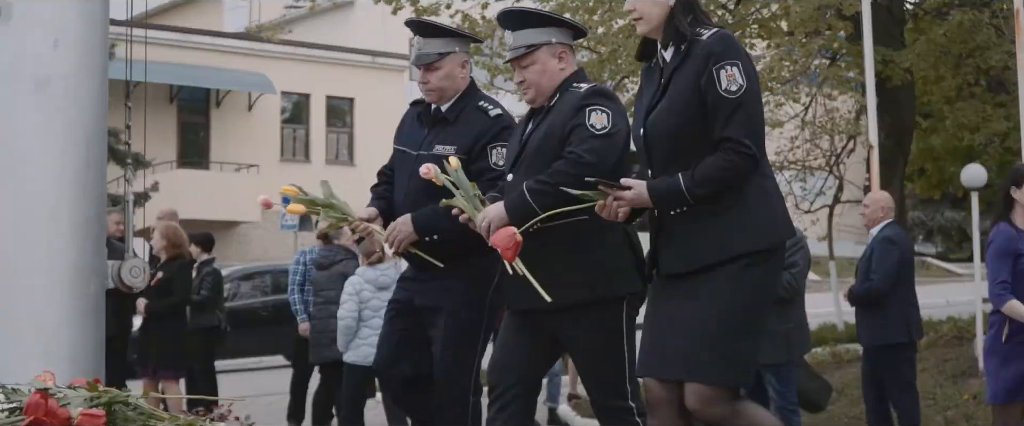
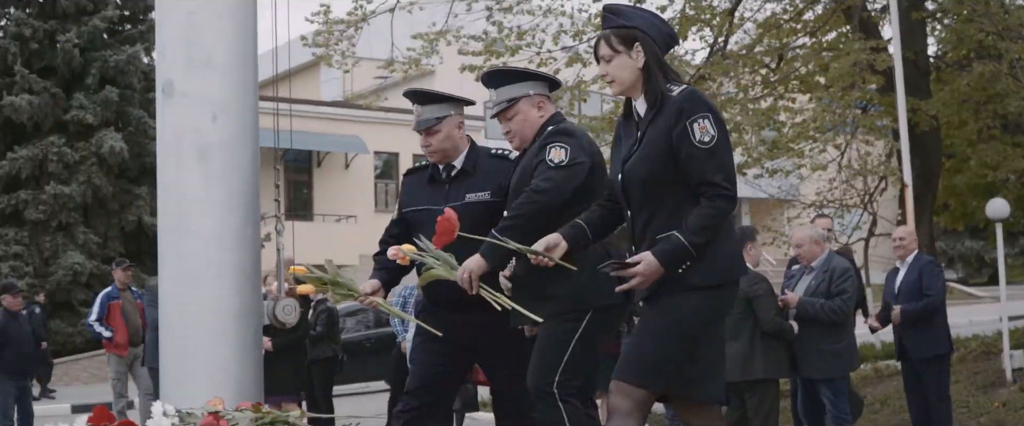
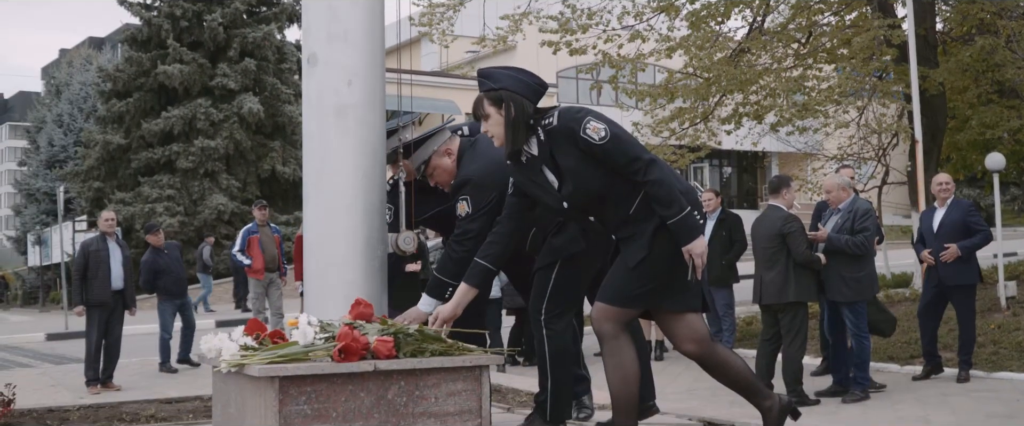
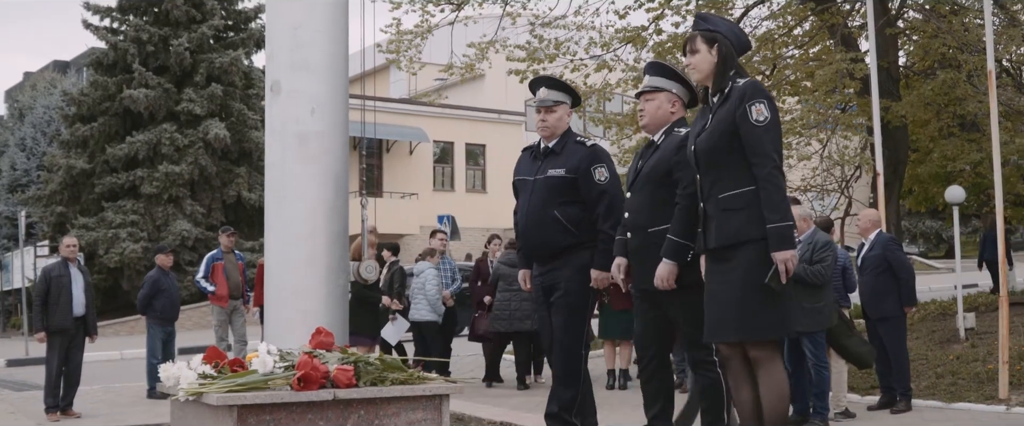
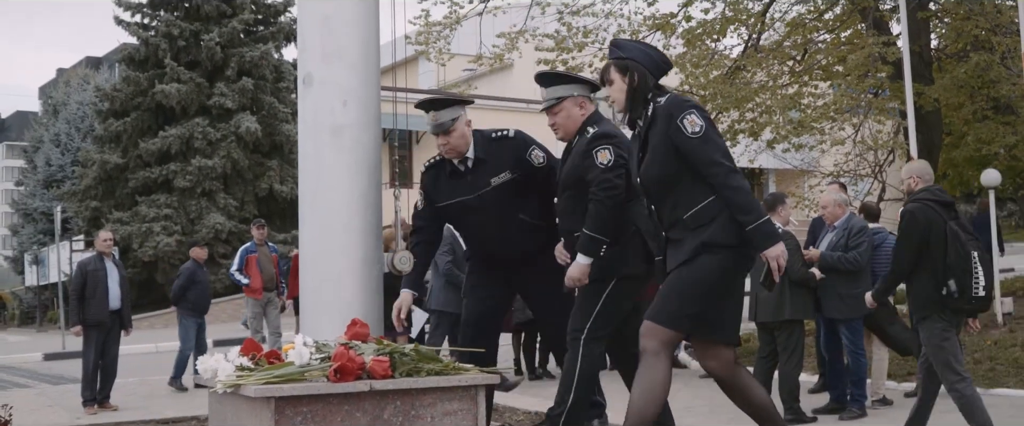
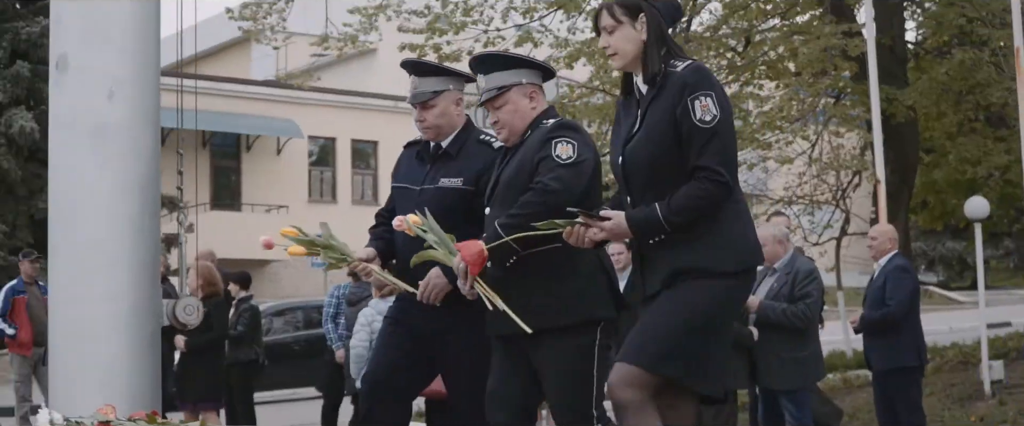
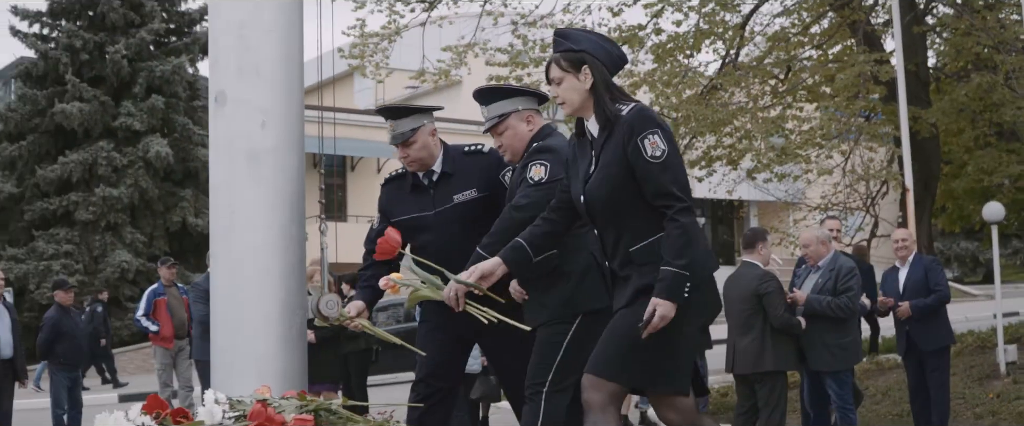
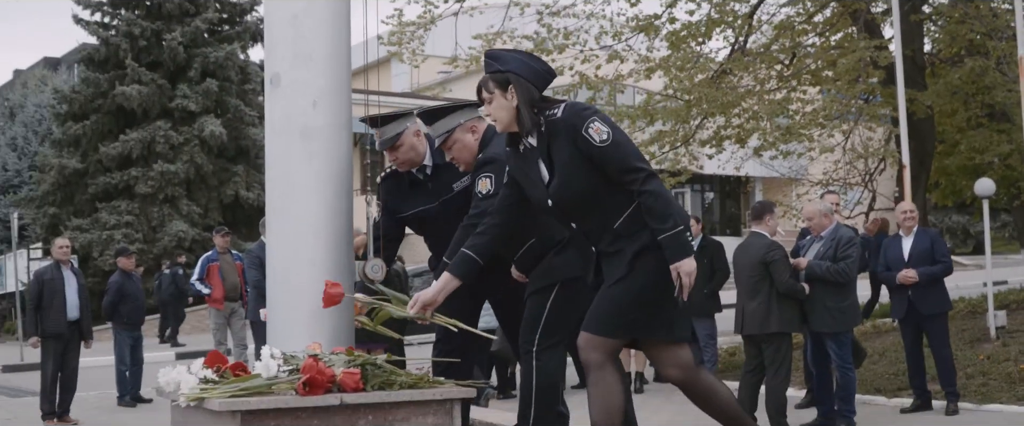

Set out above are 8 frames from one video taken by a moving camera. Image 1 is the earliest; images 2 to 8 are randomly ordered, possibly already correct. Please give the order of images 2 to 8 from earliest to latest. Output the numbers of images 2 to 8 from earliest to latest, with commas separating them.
6, 2, 7, 8, 3, 5, 4
